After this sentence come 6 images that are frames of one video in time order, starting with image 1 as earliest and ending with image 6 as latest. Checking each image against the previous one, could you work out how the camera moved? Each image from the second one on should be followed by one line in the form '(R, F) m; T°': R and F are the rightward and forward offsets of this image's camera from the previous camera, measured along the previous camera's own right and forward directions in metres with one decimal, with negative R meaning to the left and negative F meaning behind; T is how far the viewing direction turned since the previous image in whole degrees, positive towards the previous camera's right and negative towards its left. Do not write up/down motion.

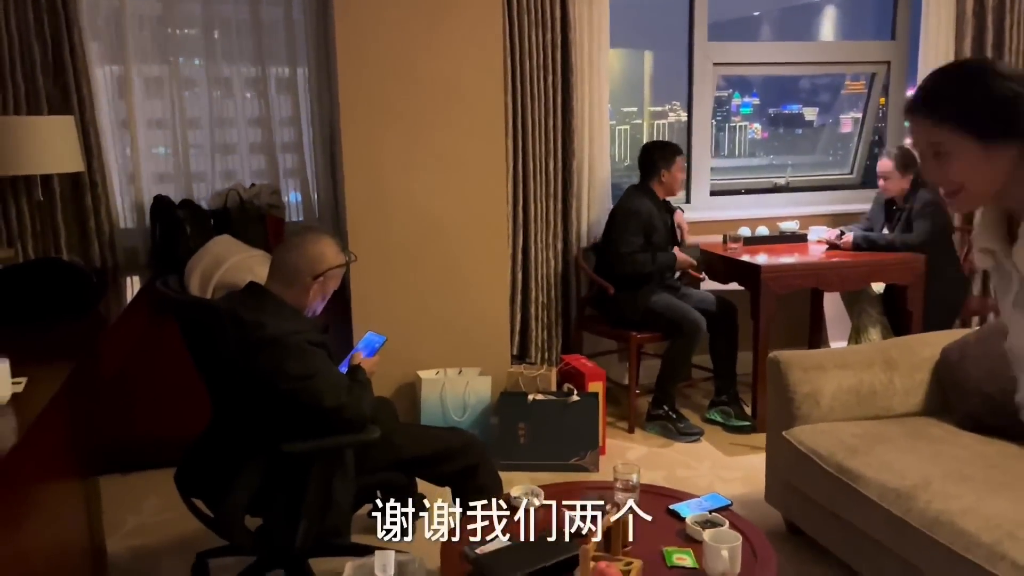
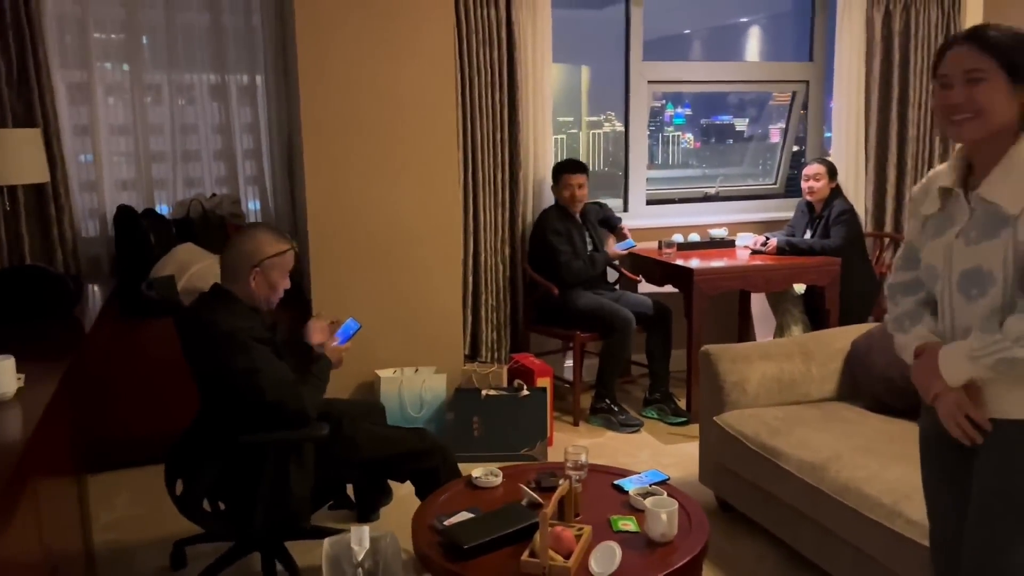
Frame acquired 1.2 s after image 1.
(-0.1, -0.2) m; +4°
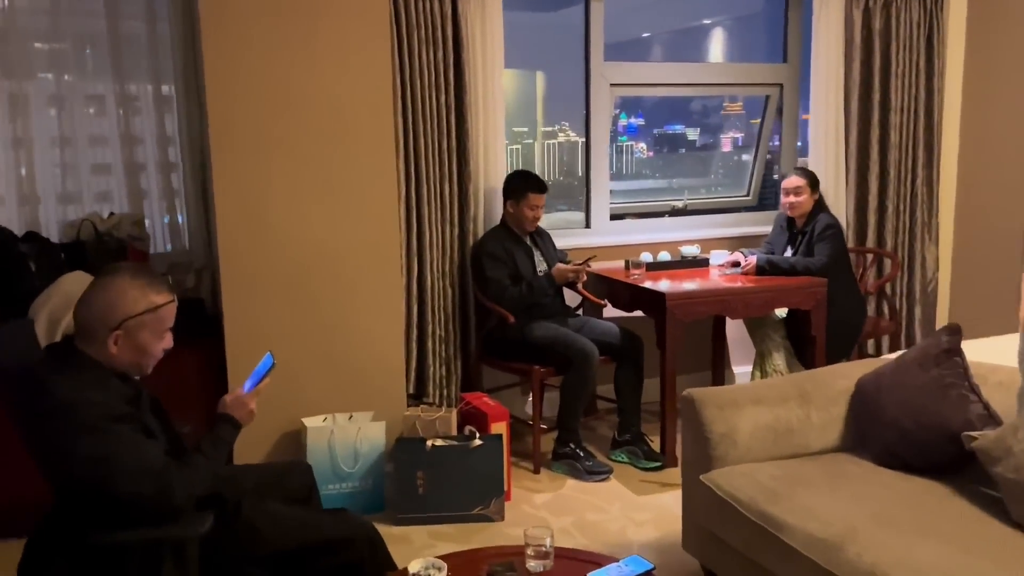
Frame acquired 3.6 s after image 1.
(0.0, +0.4) m; +3°
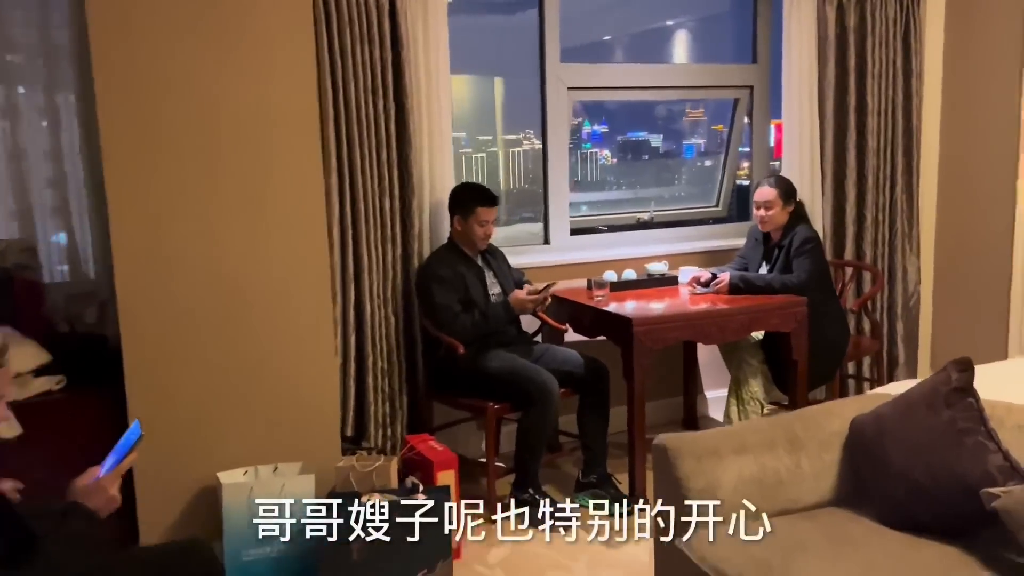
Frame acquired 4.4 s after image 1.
(+0.1, +0.3) m; +2°
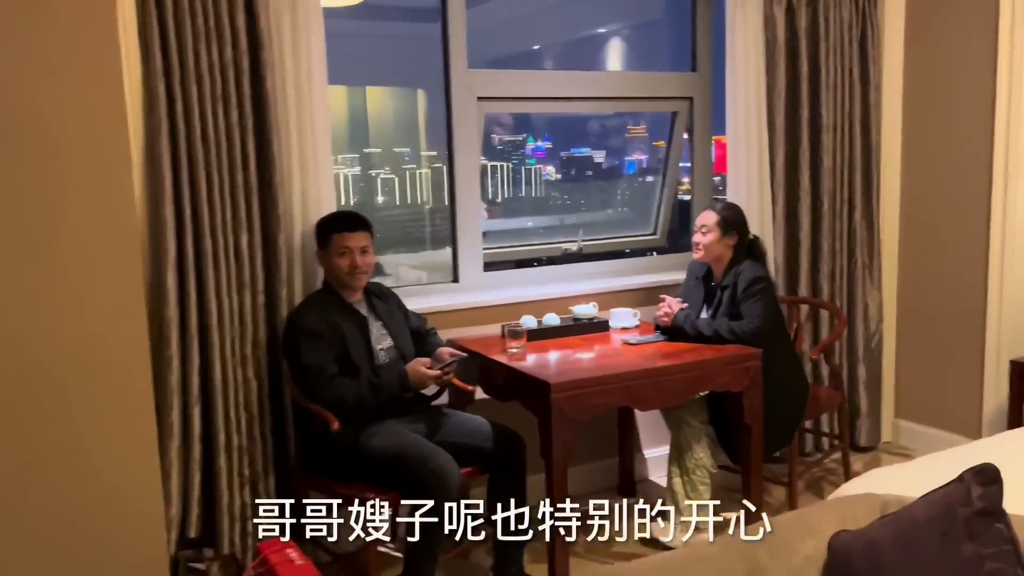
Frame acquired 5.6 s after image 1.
(+0.2, +0.6) m; +4°
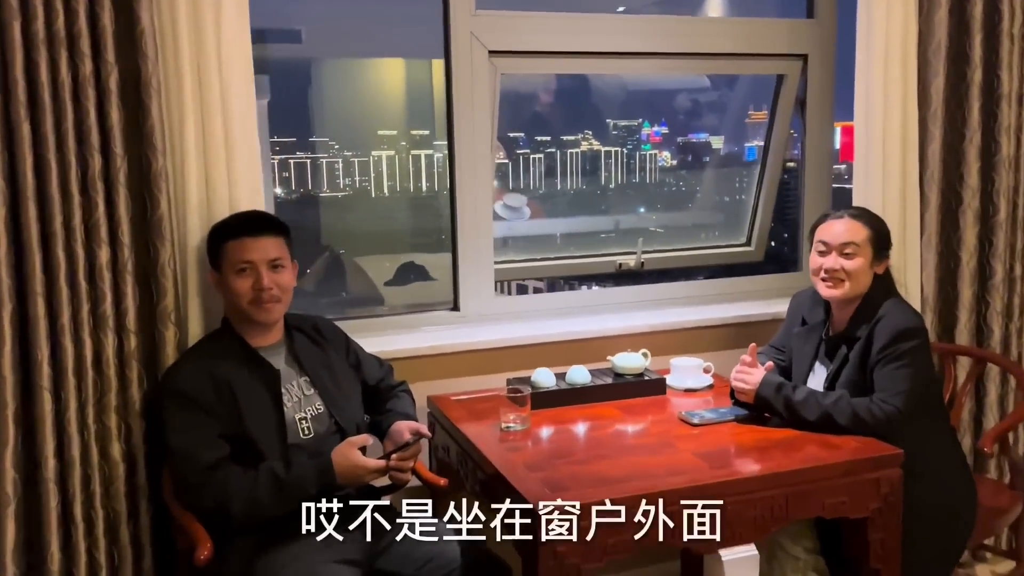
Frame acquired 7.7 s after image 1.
(+0.2, +0.9) m; -7°
